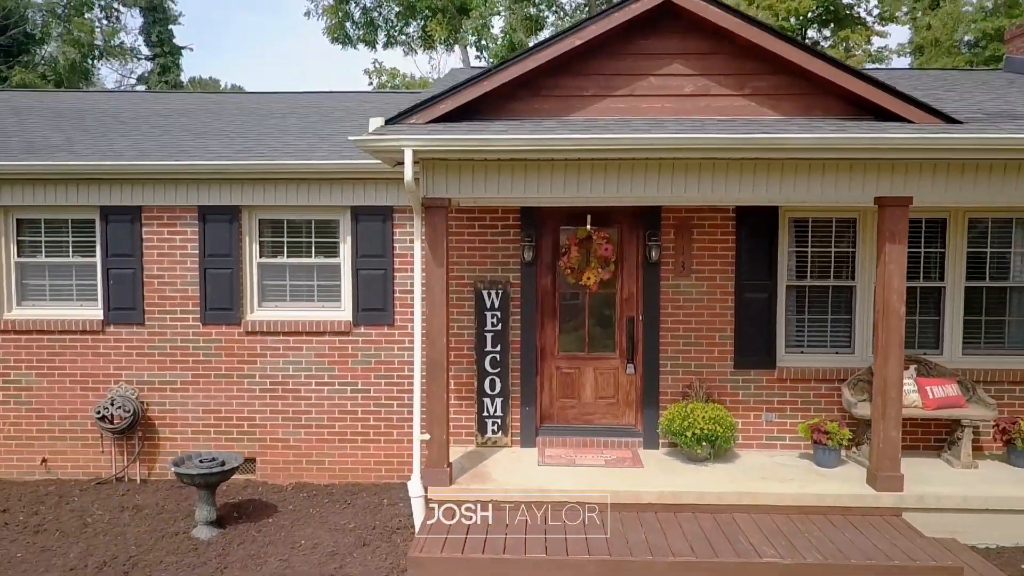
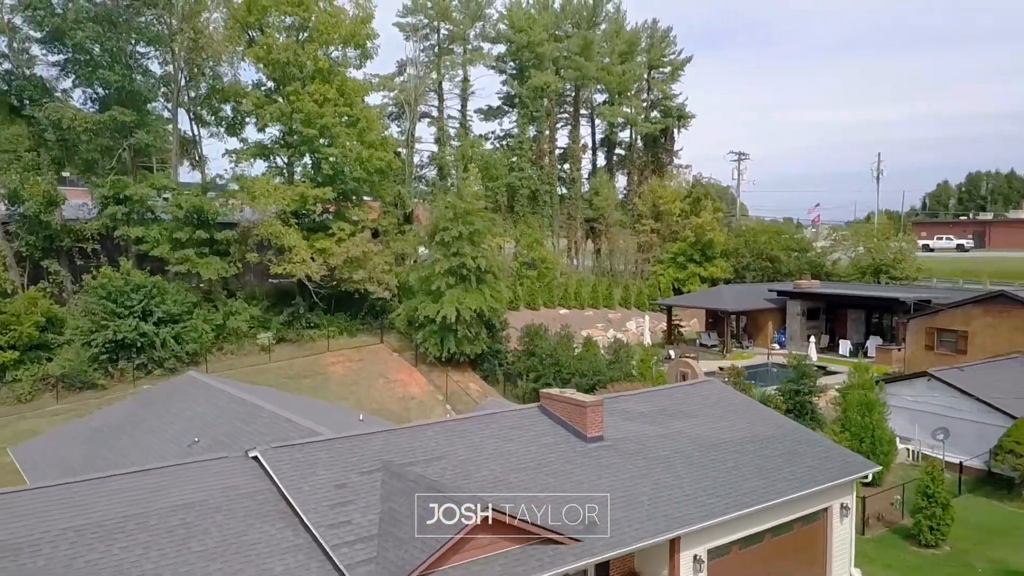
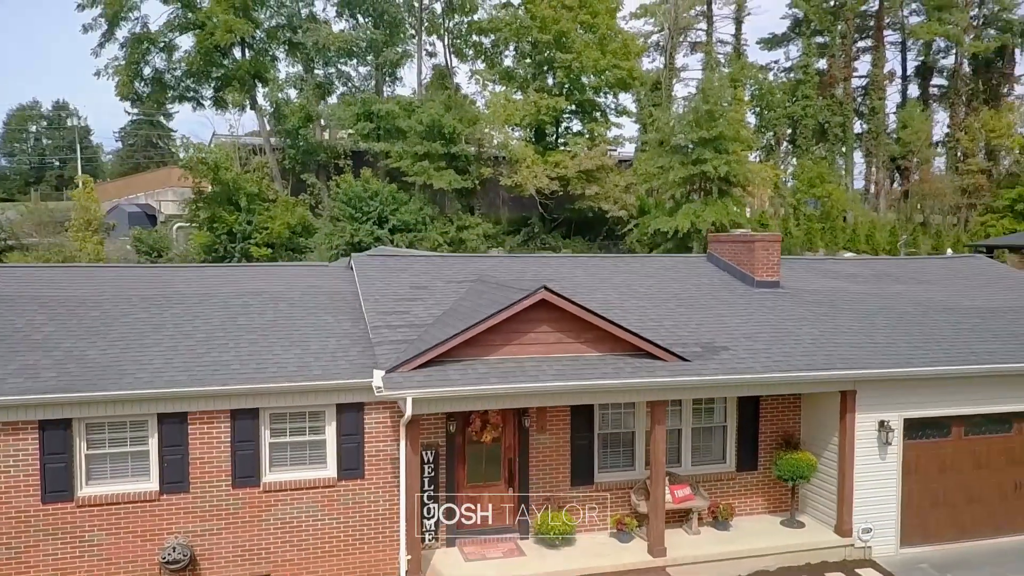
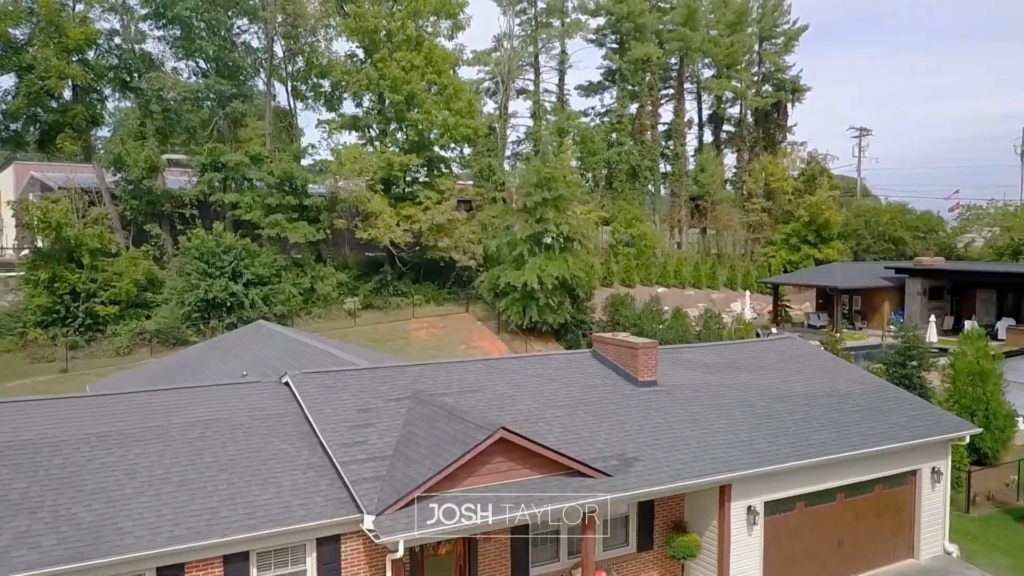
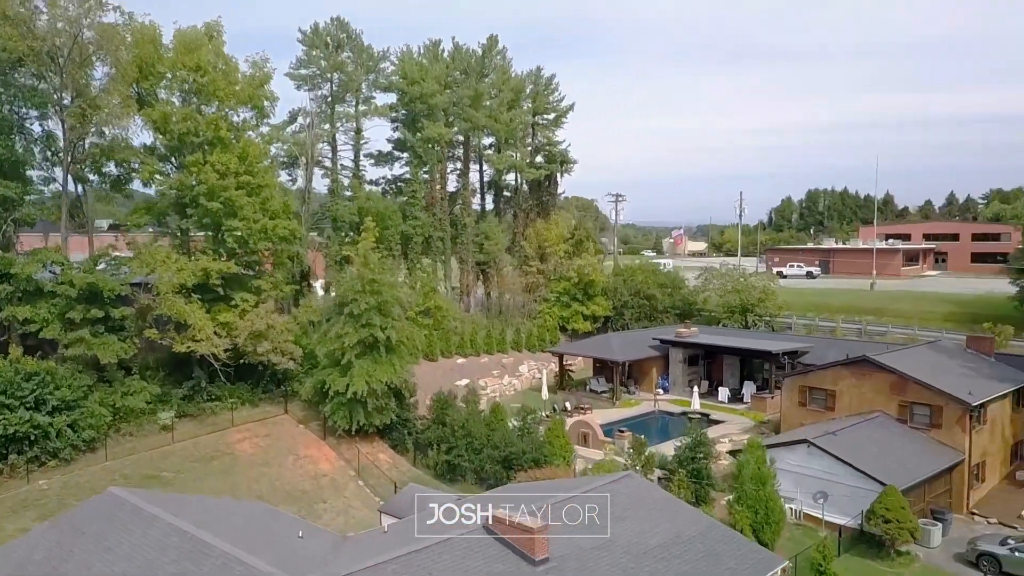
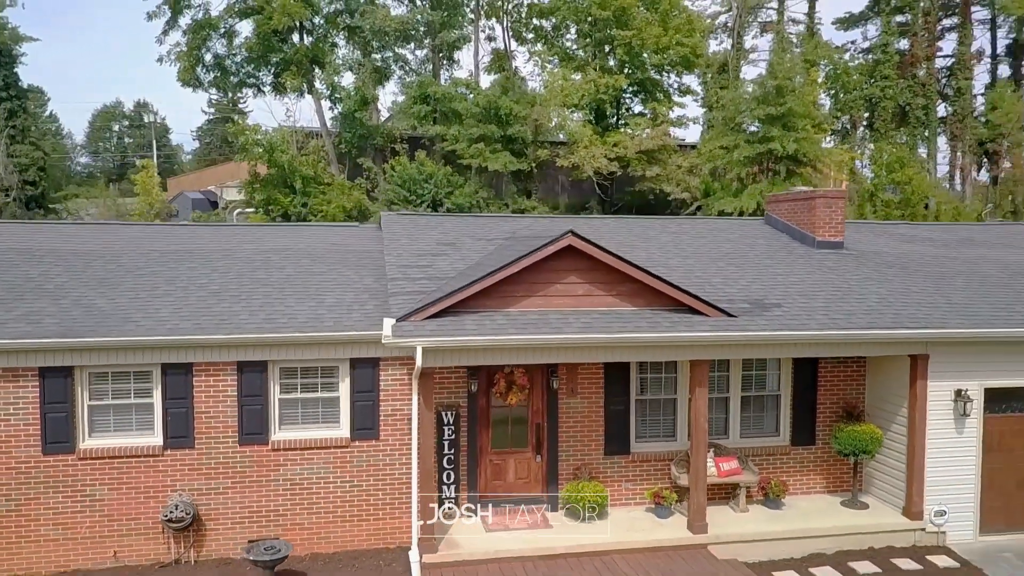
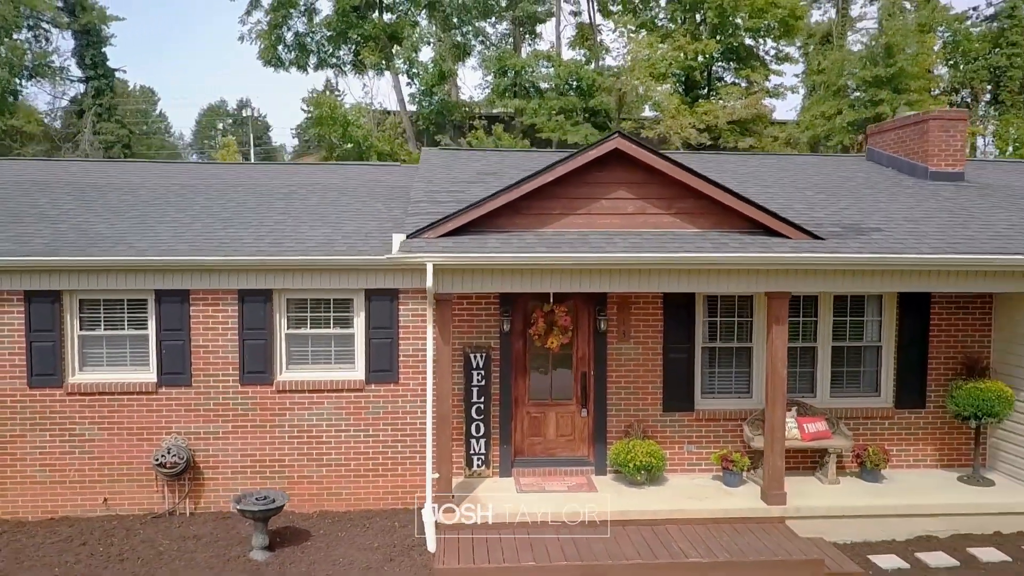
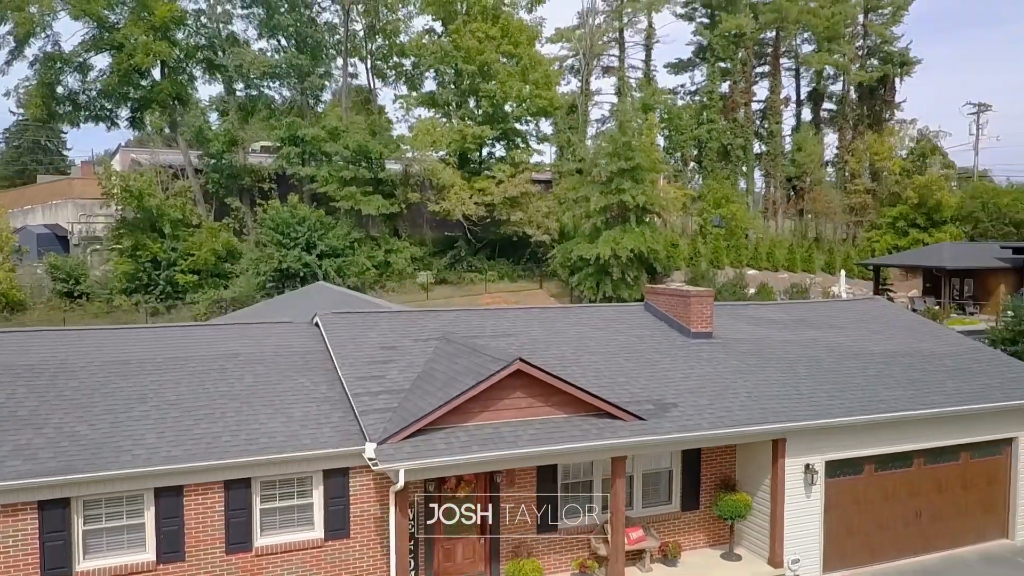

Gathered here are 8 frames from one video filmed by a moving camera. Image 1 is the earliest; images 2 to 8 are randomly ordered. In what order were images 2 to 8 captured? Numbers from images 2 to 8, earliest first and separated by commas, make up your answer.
7, 6, 3, 8, 4, 2, 5
